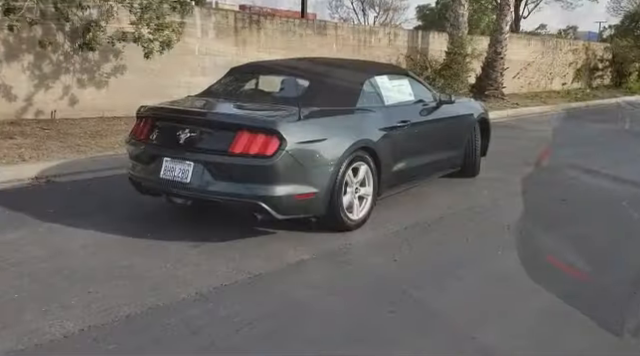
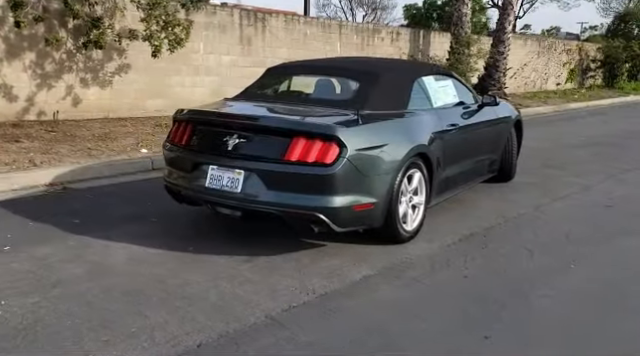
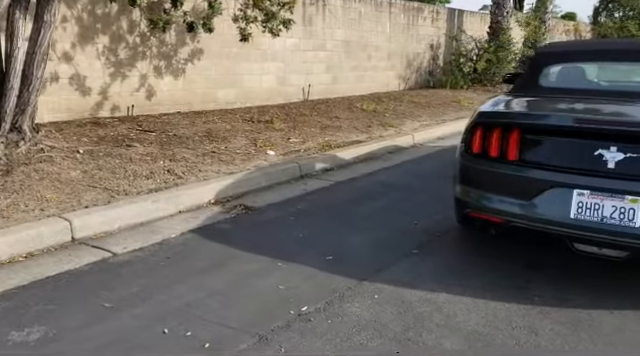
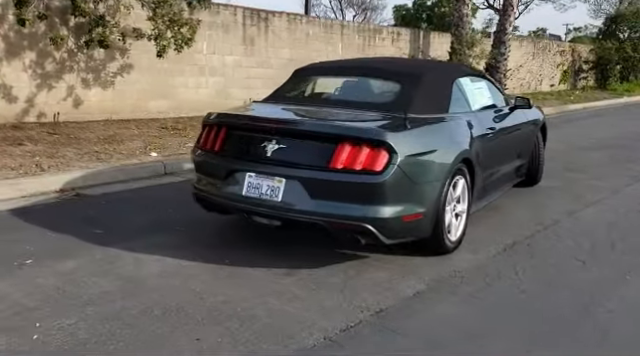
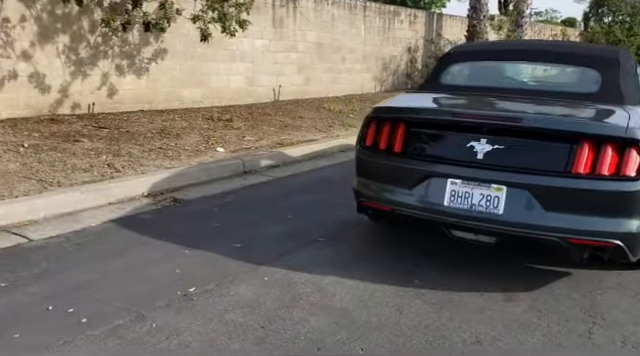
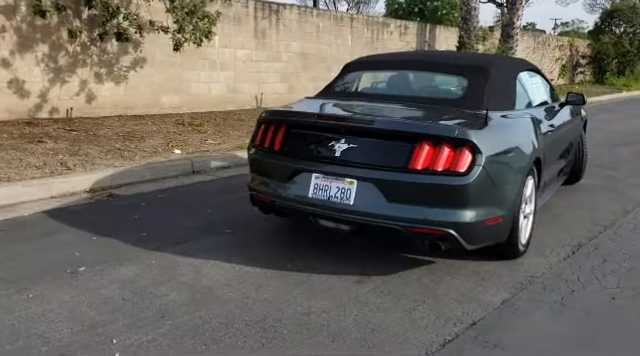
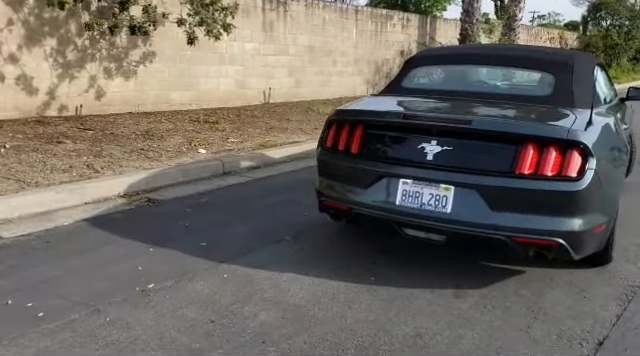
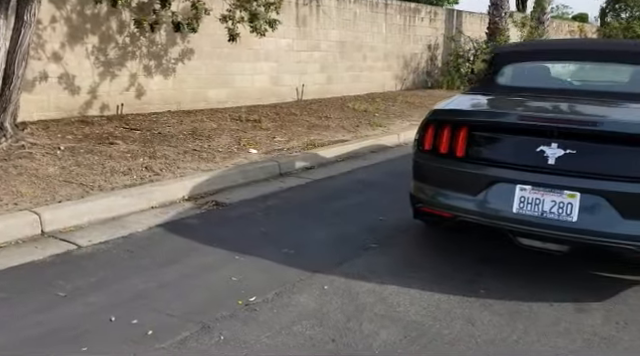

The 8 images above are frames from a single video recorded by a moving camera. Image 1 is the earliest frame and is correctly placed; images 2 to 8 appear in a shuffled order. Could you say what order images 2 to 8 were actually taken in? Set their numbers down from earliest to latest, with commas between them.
2, 4, 6, 7, 5, 8, 3
